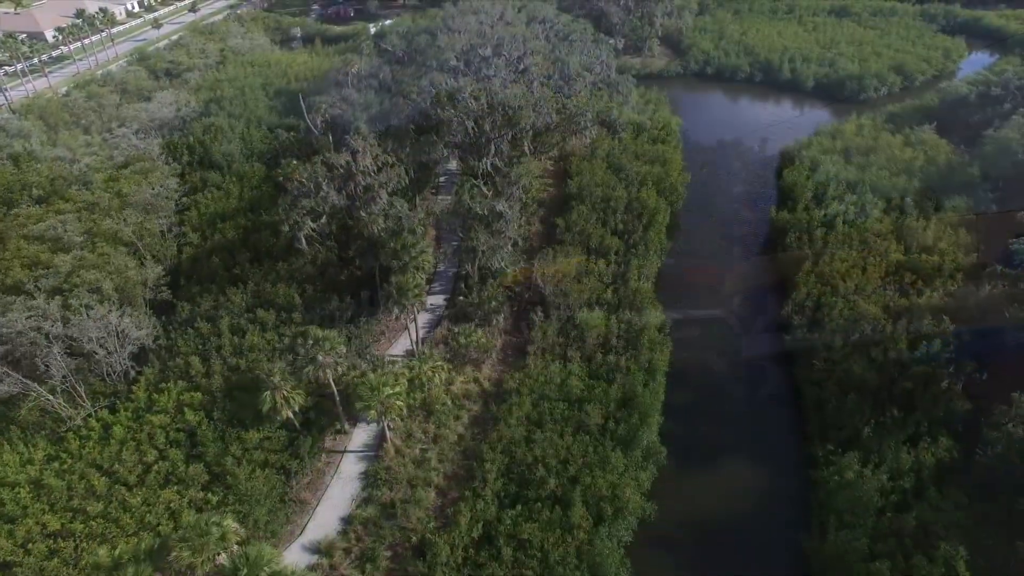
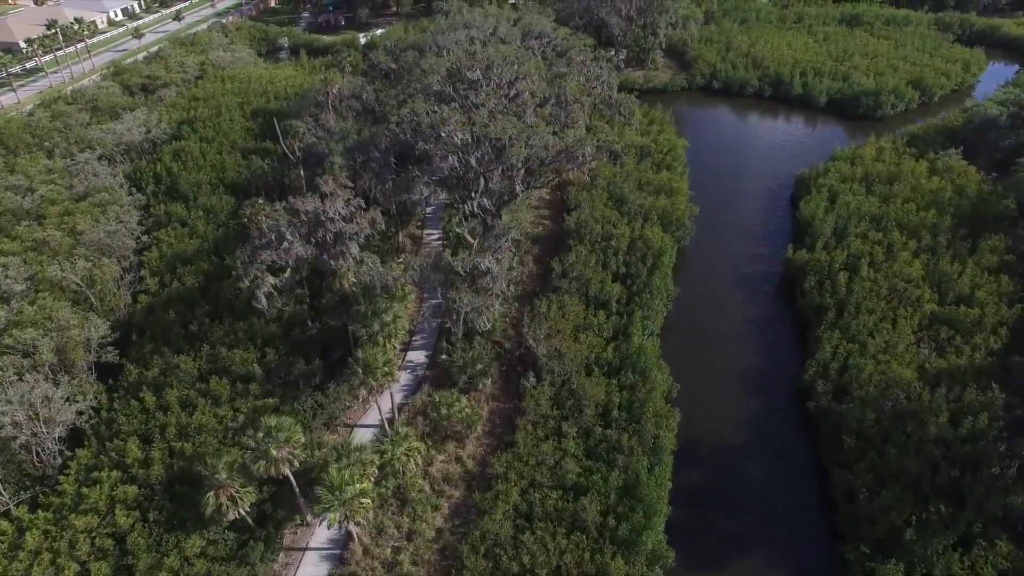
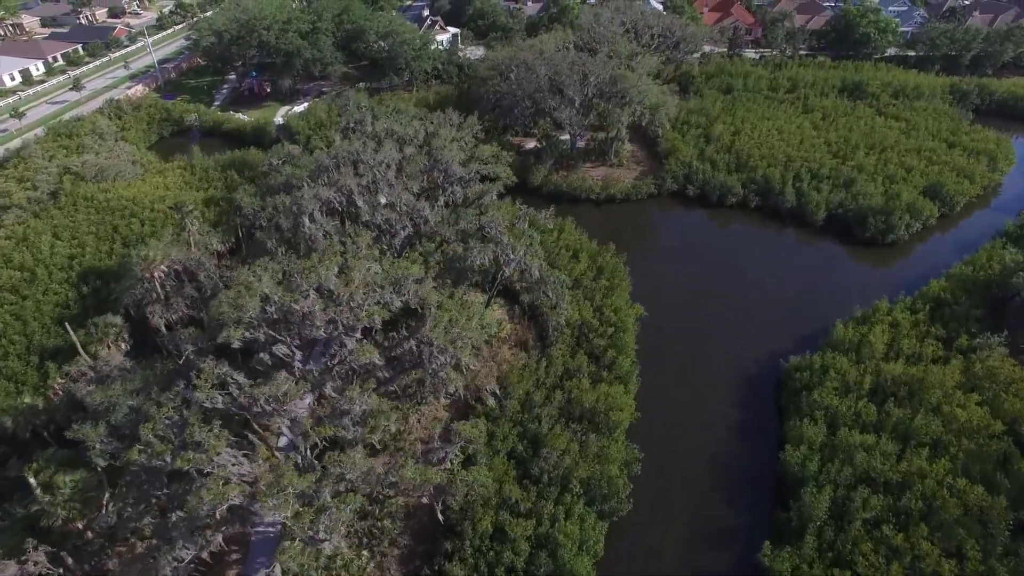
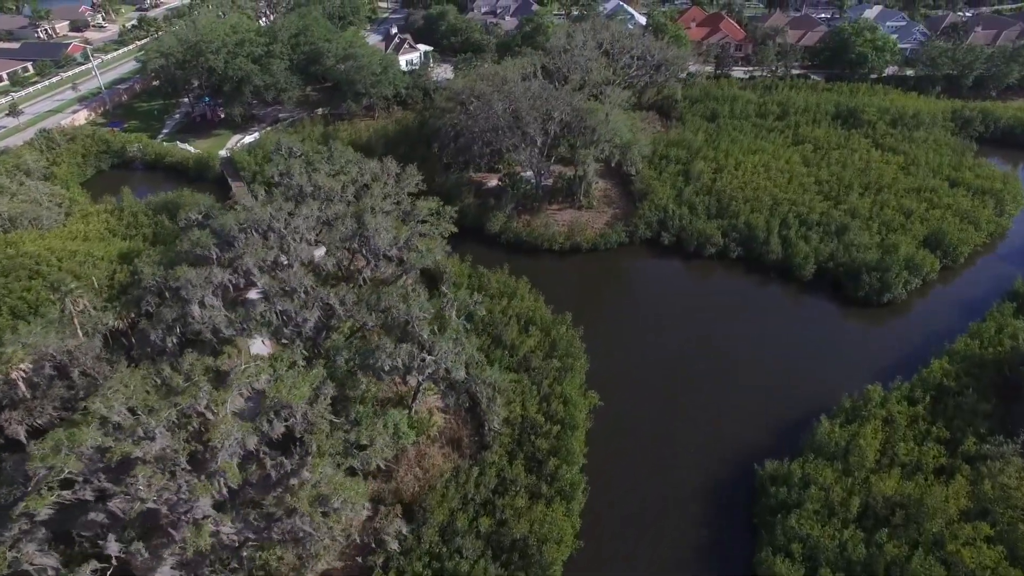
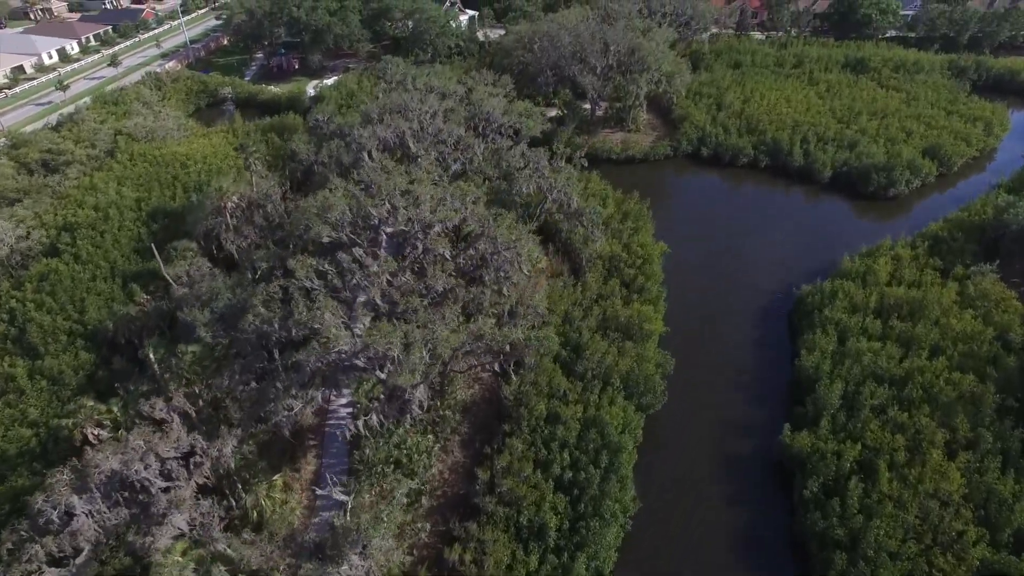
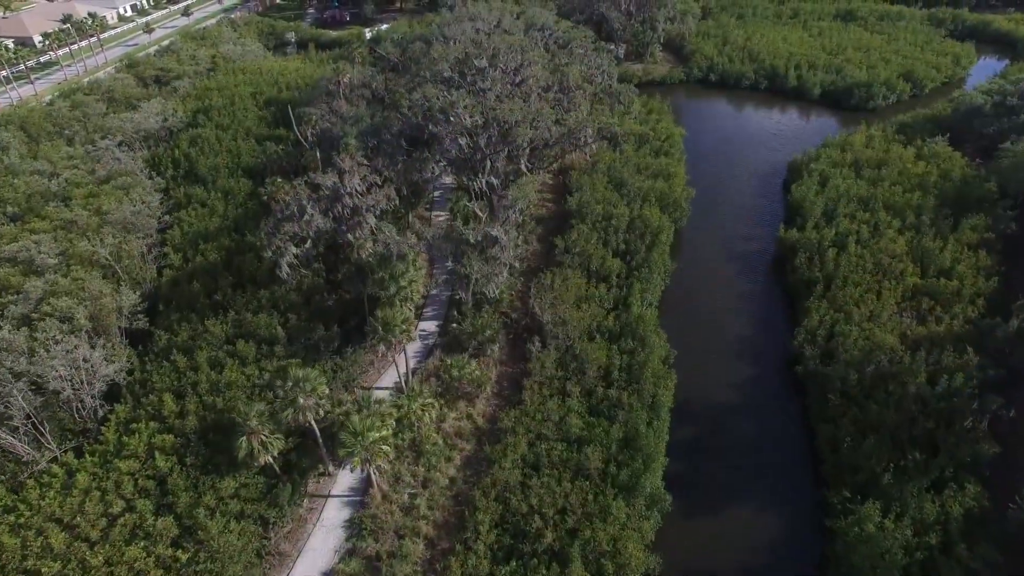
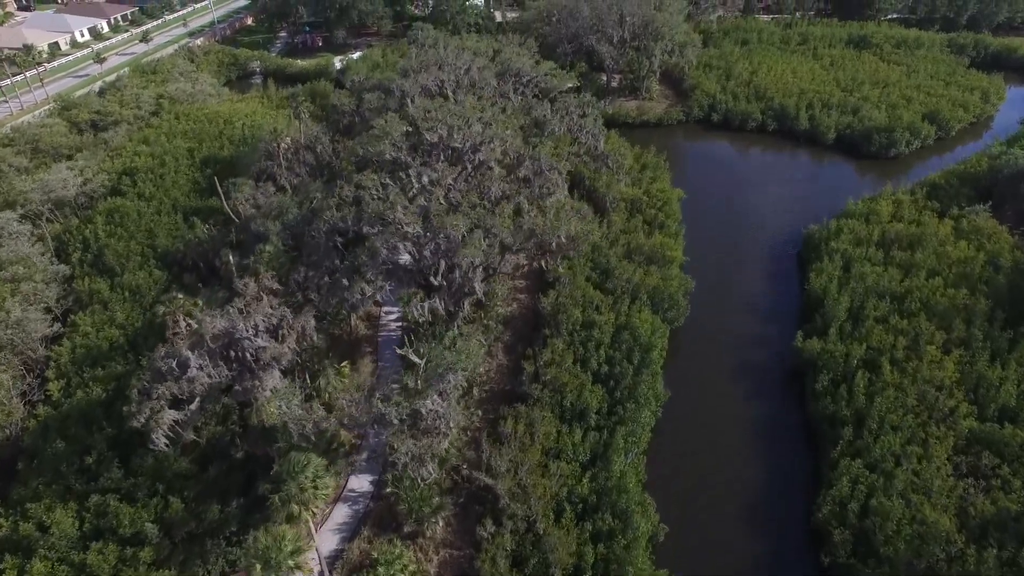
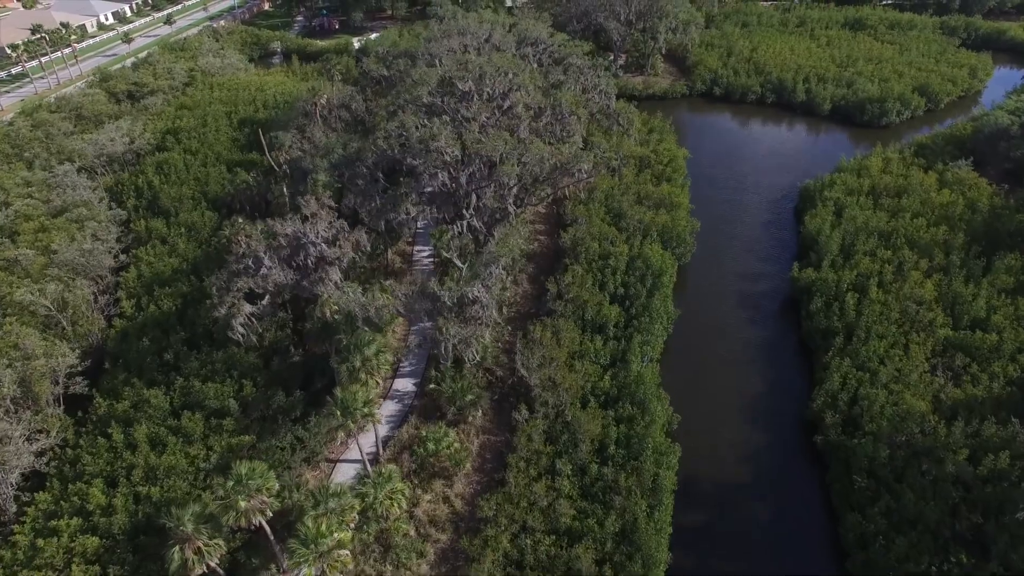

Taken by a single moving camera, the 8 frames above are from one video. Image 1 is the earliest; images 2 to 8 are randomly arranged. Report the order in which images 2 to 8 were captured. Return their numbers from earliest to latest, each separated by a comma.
6, 2, 8, 7, 5, 3, 4
